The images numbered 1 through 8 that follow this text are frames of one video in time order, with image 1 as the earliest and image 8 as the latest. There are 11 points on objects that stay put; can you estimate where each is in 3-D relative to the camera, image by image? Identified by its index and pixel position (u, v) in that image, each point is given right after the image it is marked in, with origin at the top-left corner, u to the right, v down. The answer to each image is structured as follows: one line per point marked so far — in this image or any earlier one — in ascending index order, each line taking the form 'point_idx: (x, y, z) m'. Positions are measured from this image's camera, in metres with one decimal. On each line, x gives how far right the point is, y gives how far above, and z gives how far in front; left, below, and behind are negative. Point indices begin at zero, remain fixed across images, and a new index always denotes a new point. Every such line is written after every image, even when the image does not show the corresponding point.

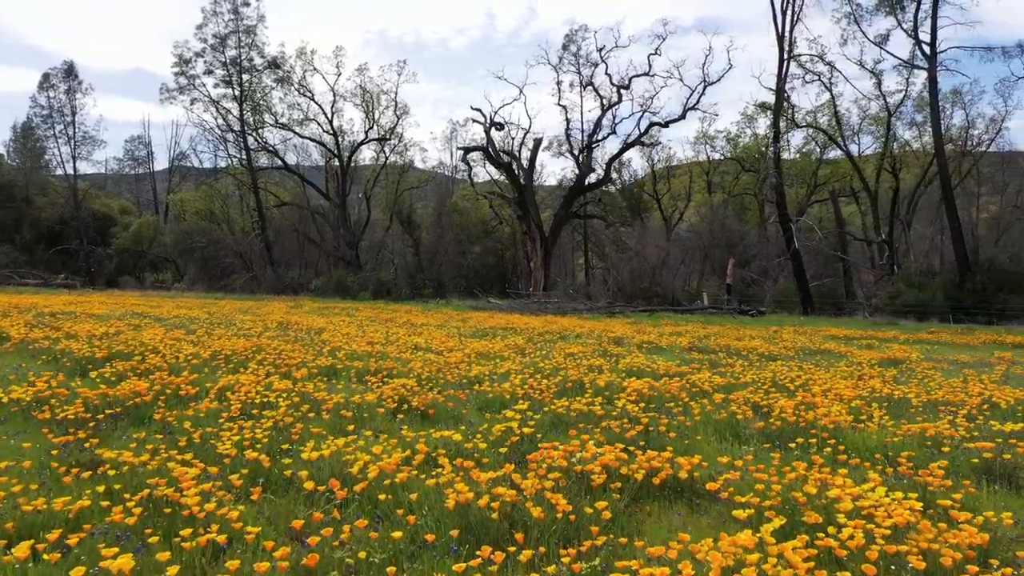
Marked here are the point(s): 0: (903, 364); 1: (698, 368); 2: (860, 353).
0: (+5.5, -1.1, +11.7) m
1: (+2.1, -0.9, +9.2) m
2: (+5.9, -1.1, +14.0) m
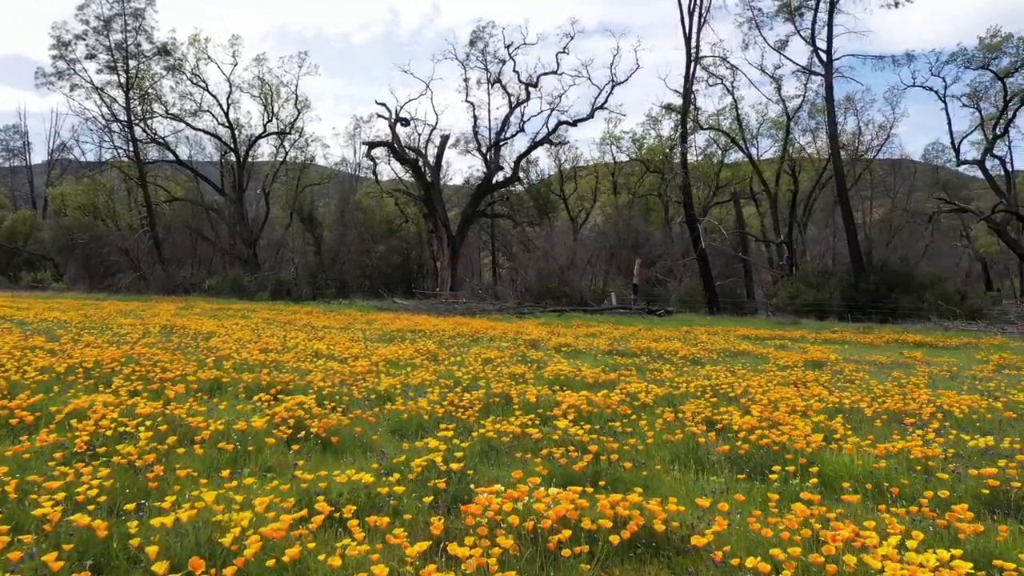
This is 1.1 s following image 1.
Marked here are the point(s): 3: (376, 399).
0: (+4.3, -1.1, +11.4) m
1: (+1.2, -0.9, +8.6) m
2: (+4.4, -1.1, +13.7) m
3: (-1.0, -0.8, +6.1) m
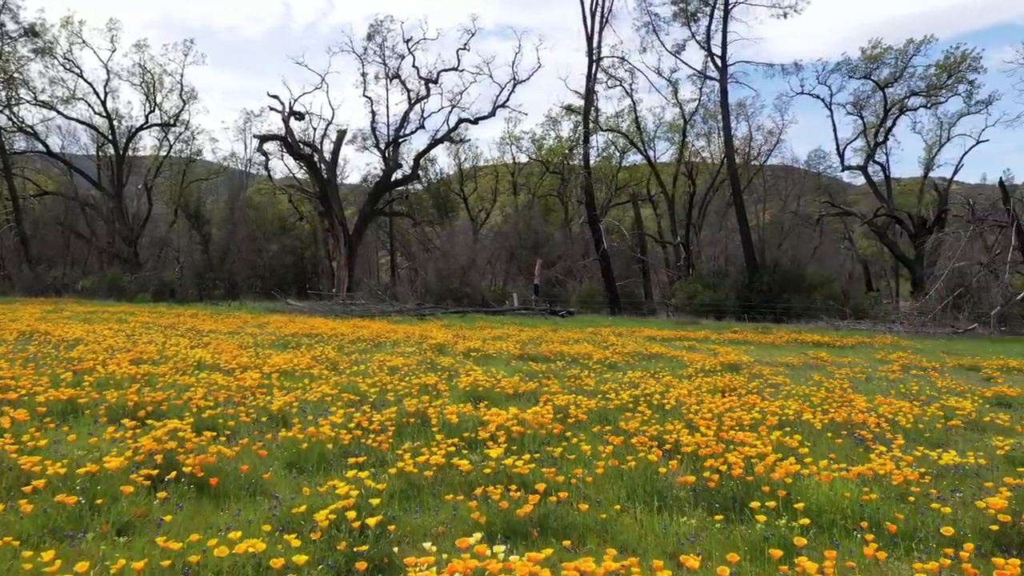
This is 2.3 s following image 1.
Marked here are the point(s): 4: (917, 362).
0: (+3.1, -1.1, +11.1) m
1: (+0.4, -0.9, +7.9) m
2: (+2.9, -1.1, +13.3) m
3: (-1.5, -0.9, +5.2) m
4: (+7.3, -1.3, +14.9) m
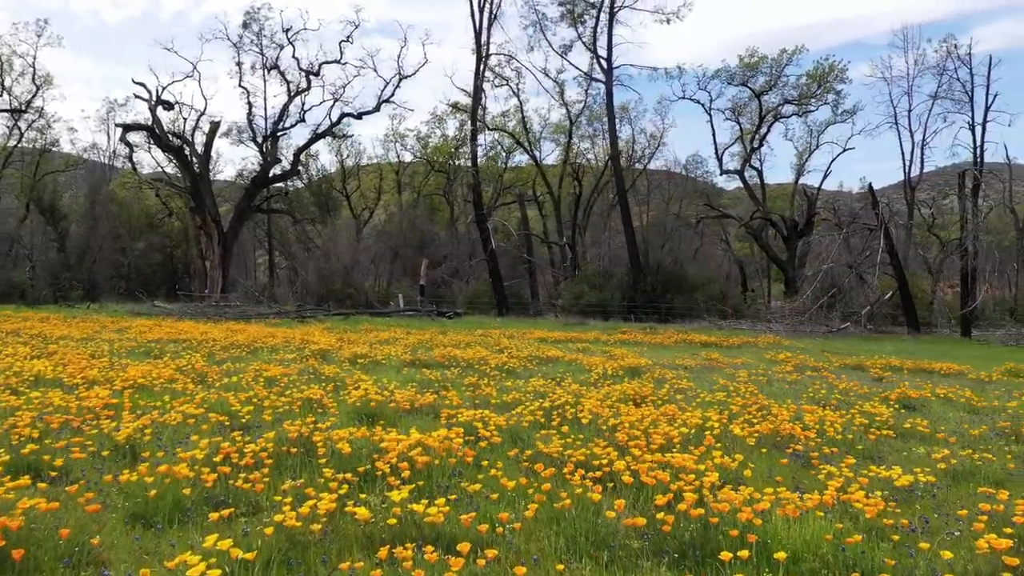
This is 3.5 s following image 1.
0: (+1.7, -1.1, +10.7) m
1: (-0.5, -0.9, +7.1) m
2: (+1.2, -1.1, +12.9) m
3: (-2.0, -0.9, +4.2) m
4: (+5.3, -1.4, +15.1) m
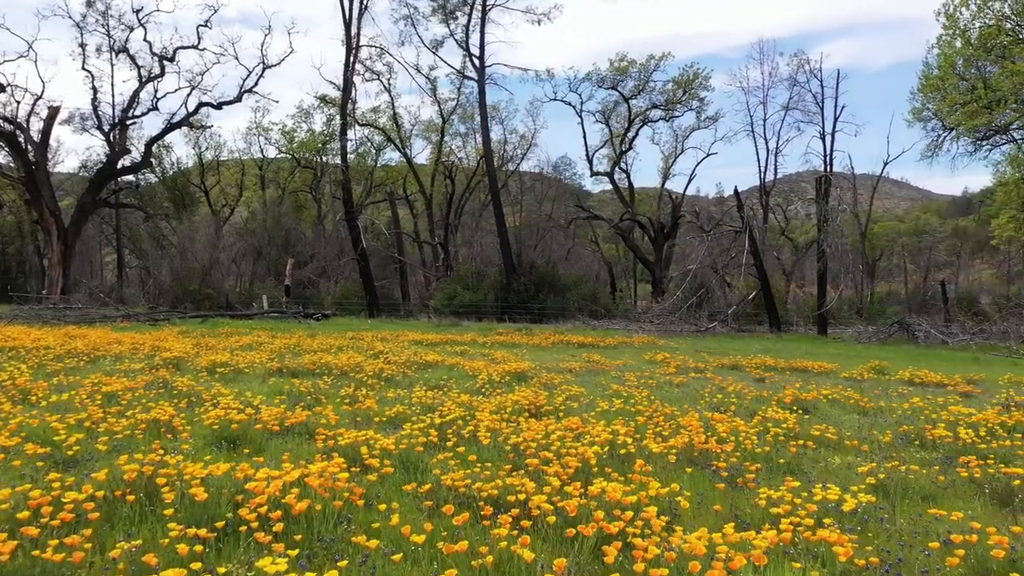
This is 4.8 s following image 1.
0: (+0.3, -1.1, +10.1) m
1: (-1.4, -0.9, +6.3) m
2: (-0.6, -1.2, +12.2) m
3: (-2.4, -0.9, +3.1) m
4: (+3.1, -1.4, +15.0) m
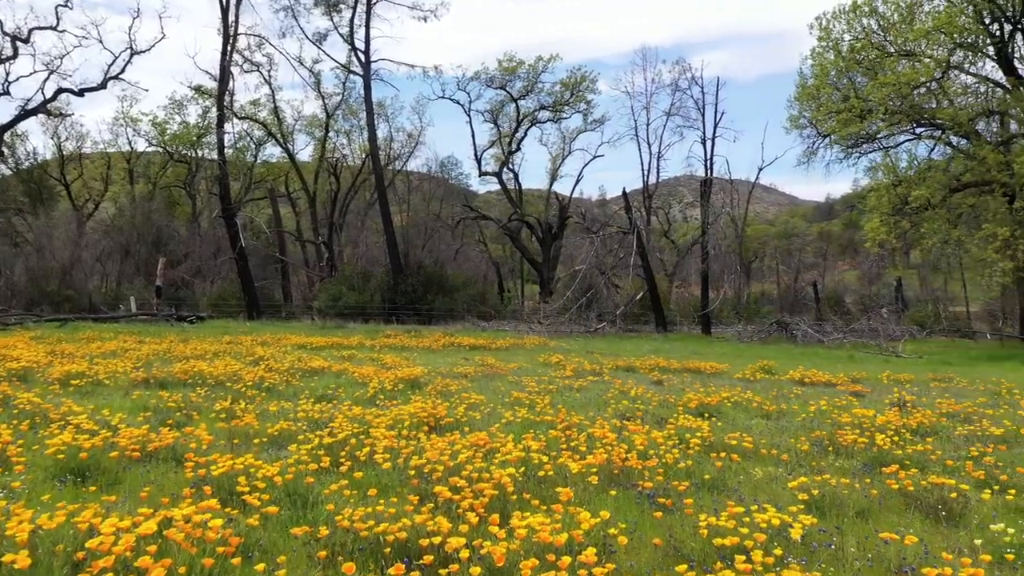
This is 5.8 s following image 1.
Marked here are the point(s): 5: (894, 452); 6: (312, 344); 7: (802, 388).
0: (-1.0, -1.2, +9.5) m
1: (-2.1, -1.0, +5.5) m
2: (-2.1, -1.2, +11.5) m
3: (-2.7, -0.9, +2.2) m
4: (+1.2, -1.4, +14.8) m
5: (+2.6, -1.1, +5.6) m
6: (-4.4, -1.3, +18.4) m
7: (+3.9, -1.4, +11.1) m
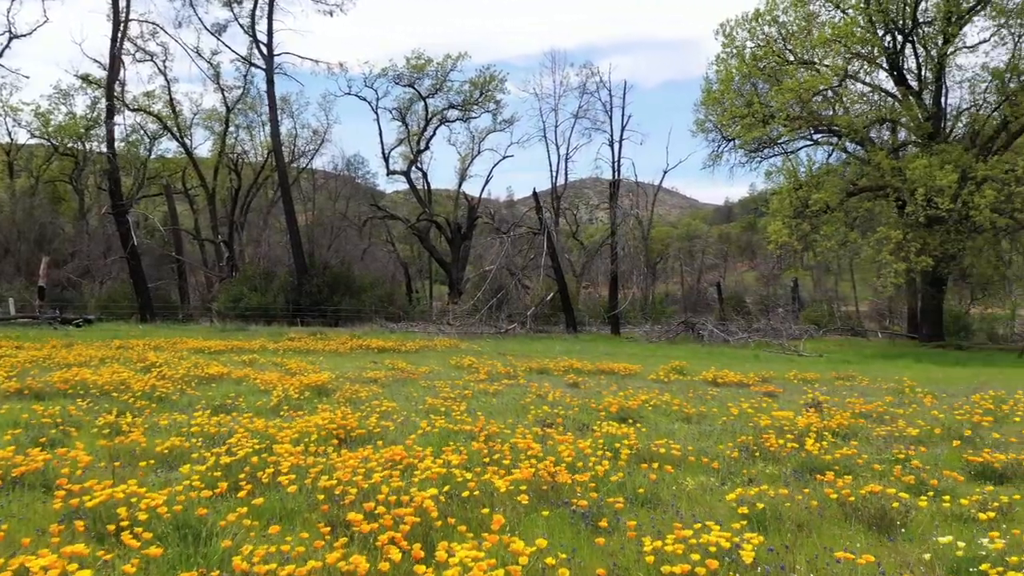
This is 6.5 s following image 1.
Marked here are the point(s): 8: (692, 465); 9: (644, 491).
0: (-1.9, -1.2, +9.0) m
1: (-2.6, -1.0, +4.8) m
2: (-3.2, -1.2, +10.8) m
3: (-2.8, -0.9, +1.6) m
4: (-0.4, -1.4, +14.5) m
5: (+2.1, -1.1, +5.5) m
6: (-6.3, -1.3, +17.5) m
7: (+2.8, -1.4, +11.1) m
8: (+1.2, -1.1, +5.3) m
9: (+0.7, -1.1, +4.4) m
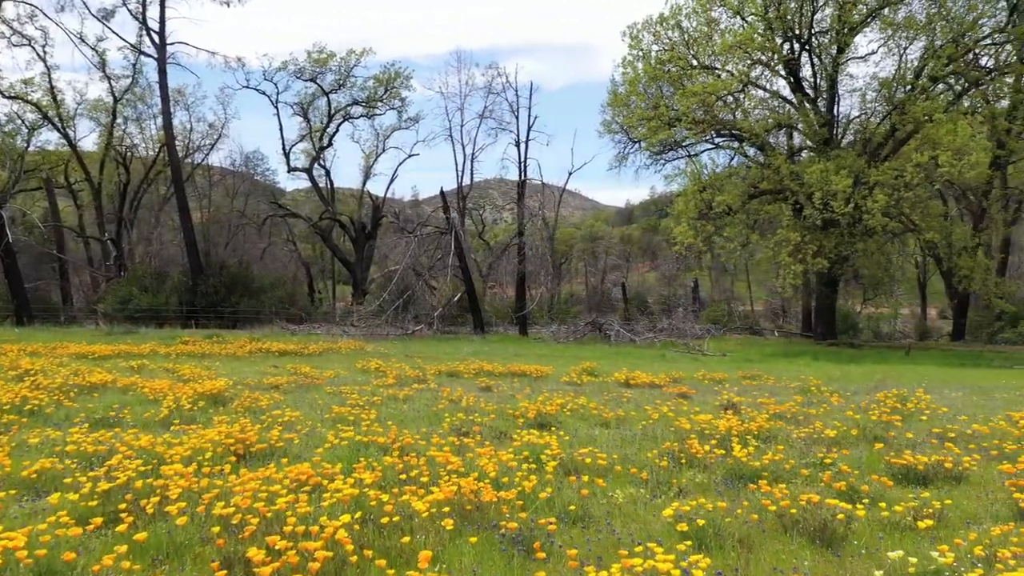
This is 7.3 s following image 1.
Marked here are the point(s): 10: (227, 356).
0: (-2.8, -1.2, +8.4) m
1: (-3.0, -1.0, +4.2) m
2: (-4.4, -1.2, +10.0) m
3: (-2.8, -0.9, +0.9) m
4: (-1.9, -1.4, +14.0) m
5: (+1.5, -1.1, +5.3) m
6: (-8.2, -1.3, +16.3) m
7: (+1.6, -1.4, +11.0) m
8: (+0.7, -1.1, +5.0) m
9: (+0.3, -1.1, +4.1) m
10: (-5.8, -1.4, +17.1) m
